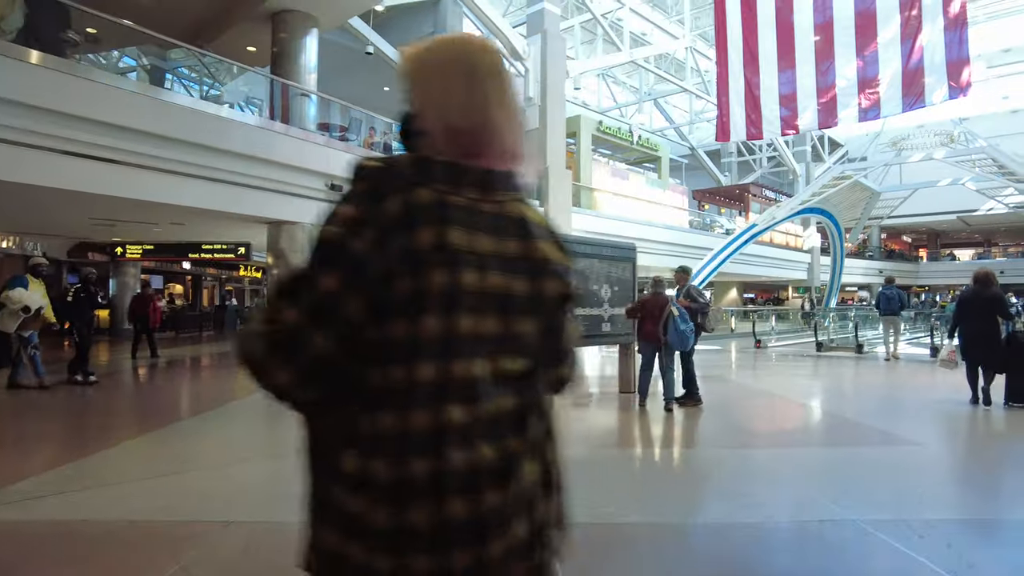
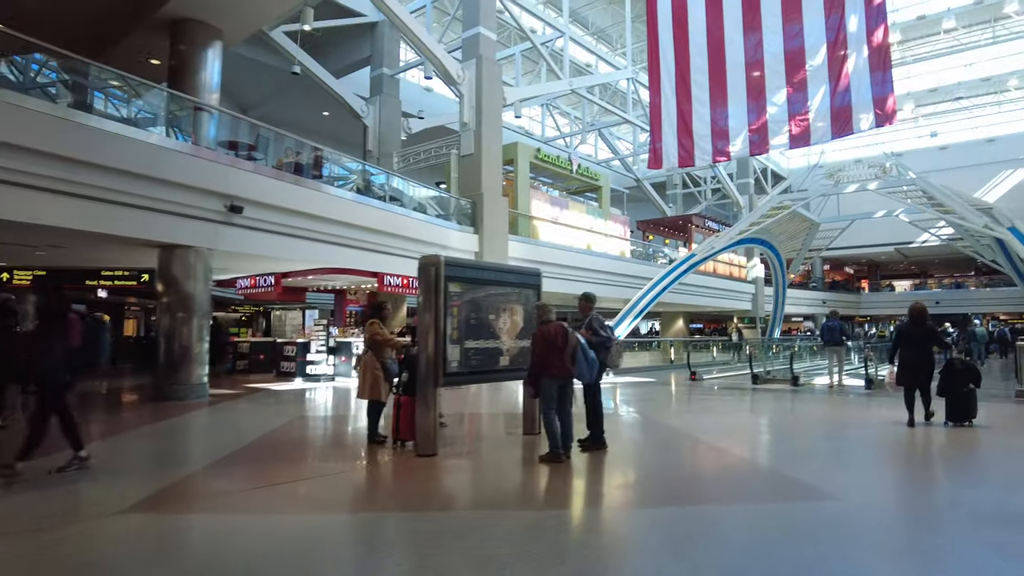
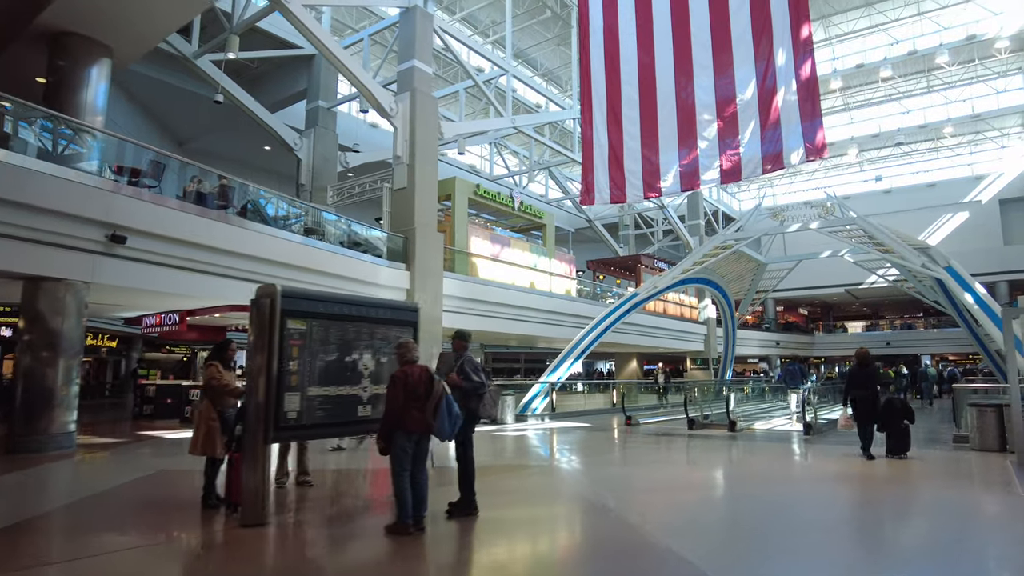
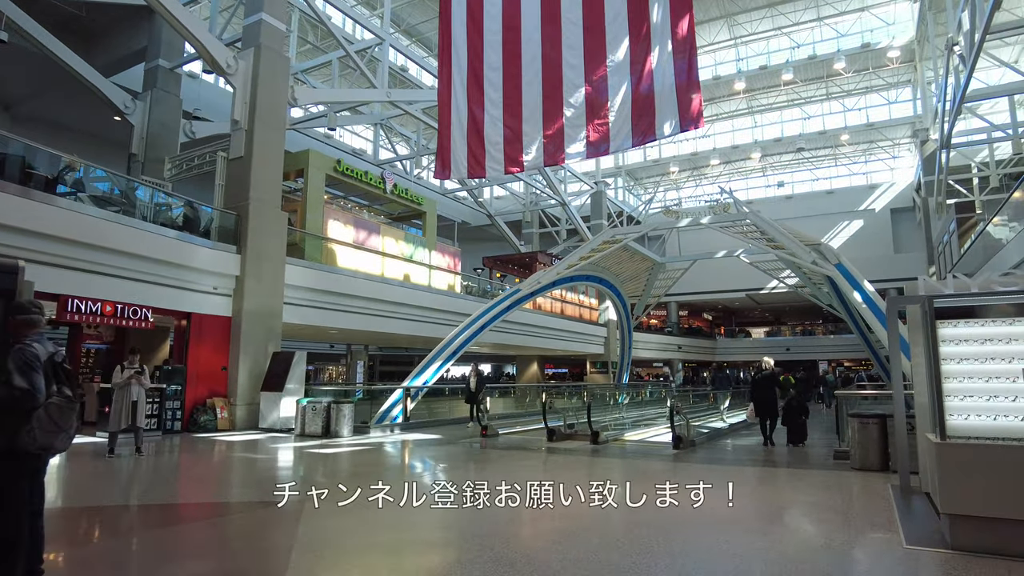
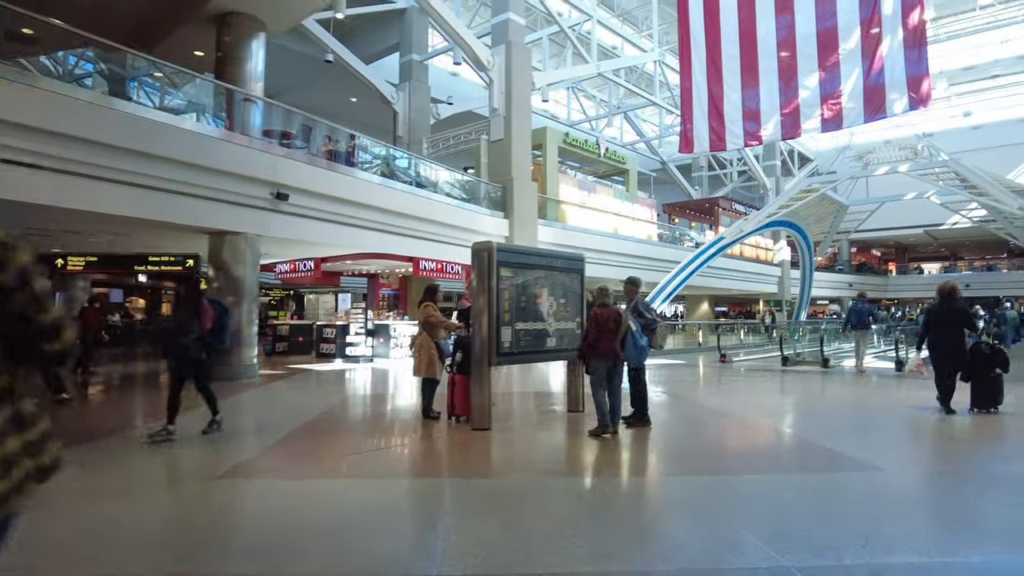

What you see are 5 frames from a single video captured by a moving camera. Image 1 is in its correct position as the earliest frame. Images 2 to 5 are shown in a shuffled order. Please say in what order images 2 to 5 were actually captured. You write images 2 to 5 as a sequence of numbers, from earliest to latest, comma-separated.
5, 2, 3, 4
